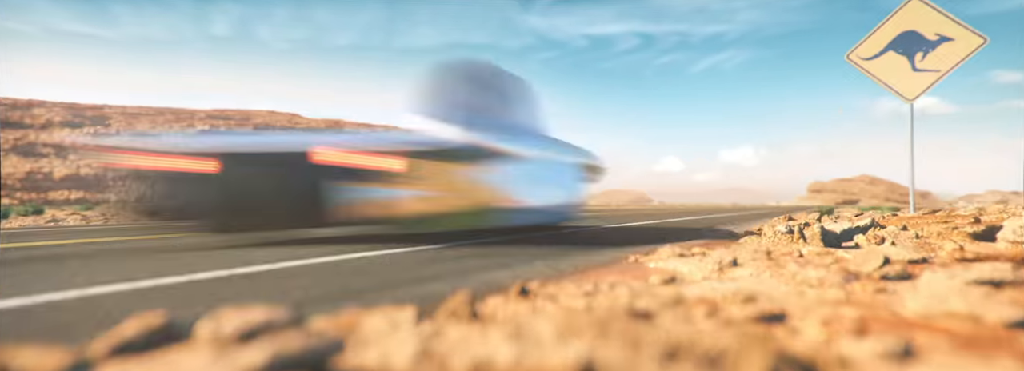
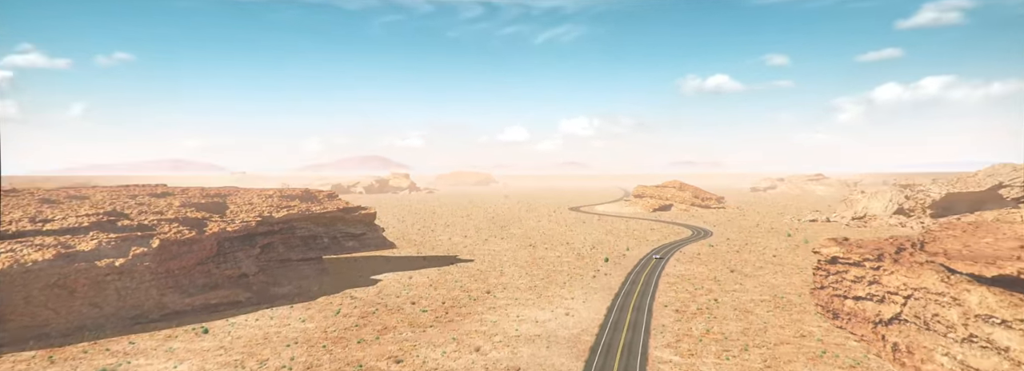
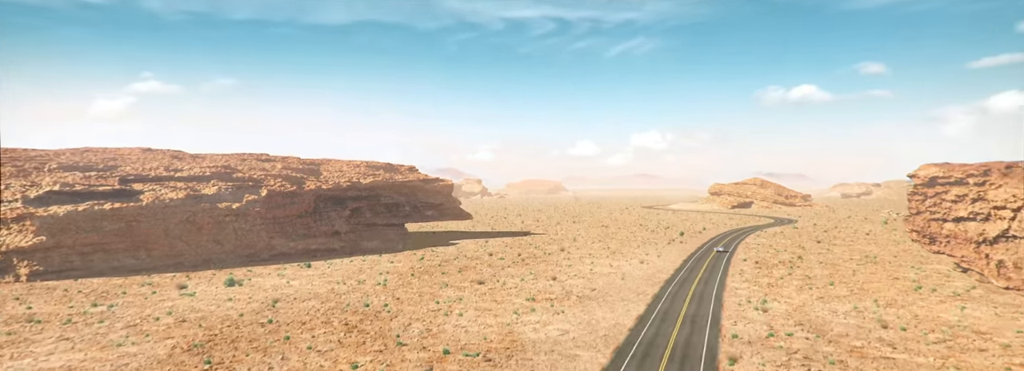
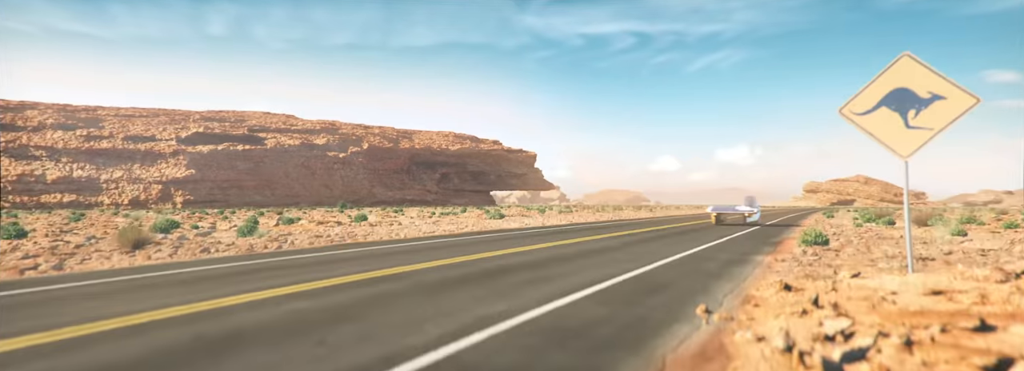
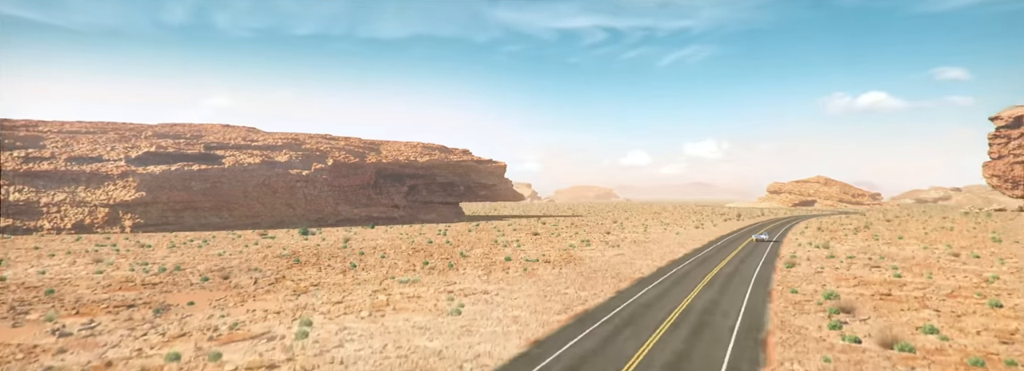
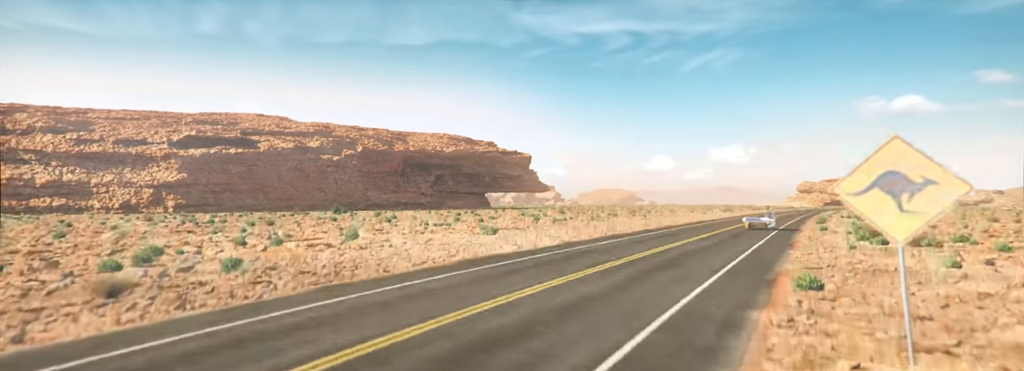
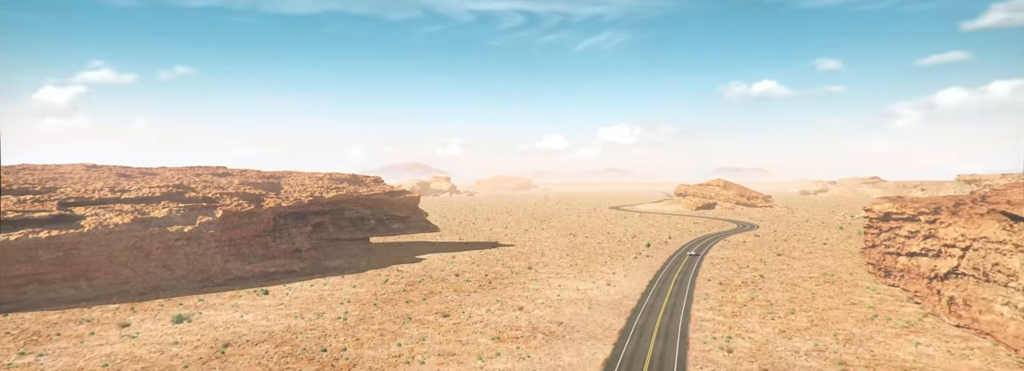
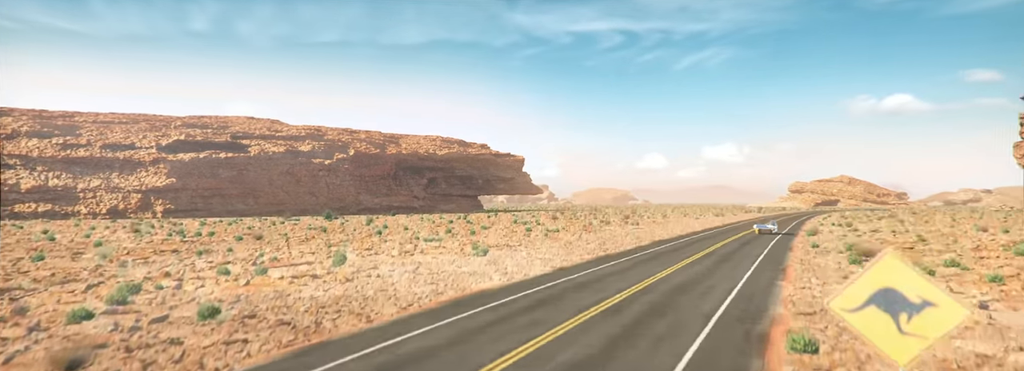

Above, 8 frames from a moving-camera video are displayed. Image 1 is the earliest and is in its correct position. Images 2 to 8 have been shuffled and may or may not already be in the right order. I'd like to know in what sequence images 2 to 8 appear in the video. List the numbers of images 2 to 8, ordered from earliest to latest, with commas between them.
4, 6, 8, 5, 3, 7, 2
